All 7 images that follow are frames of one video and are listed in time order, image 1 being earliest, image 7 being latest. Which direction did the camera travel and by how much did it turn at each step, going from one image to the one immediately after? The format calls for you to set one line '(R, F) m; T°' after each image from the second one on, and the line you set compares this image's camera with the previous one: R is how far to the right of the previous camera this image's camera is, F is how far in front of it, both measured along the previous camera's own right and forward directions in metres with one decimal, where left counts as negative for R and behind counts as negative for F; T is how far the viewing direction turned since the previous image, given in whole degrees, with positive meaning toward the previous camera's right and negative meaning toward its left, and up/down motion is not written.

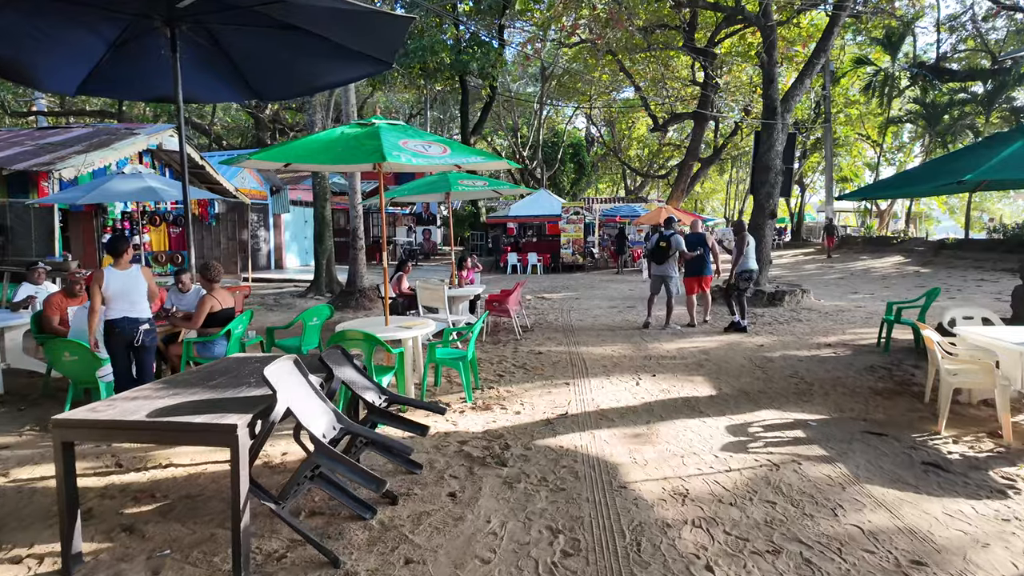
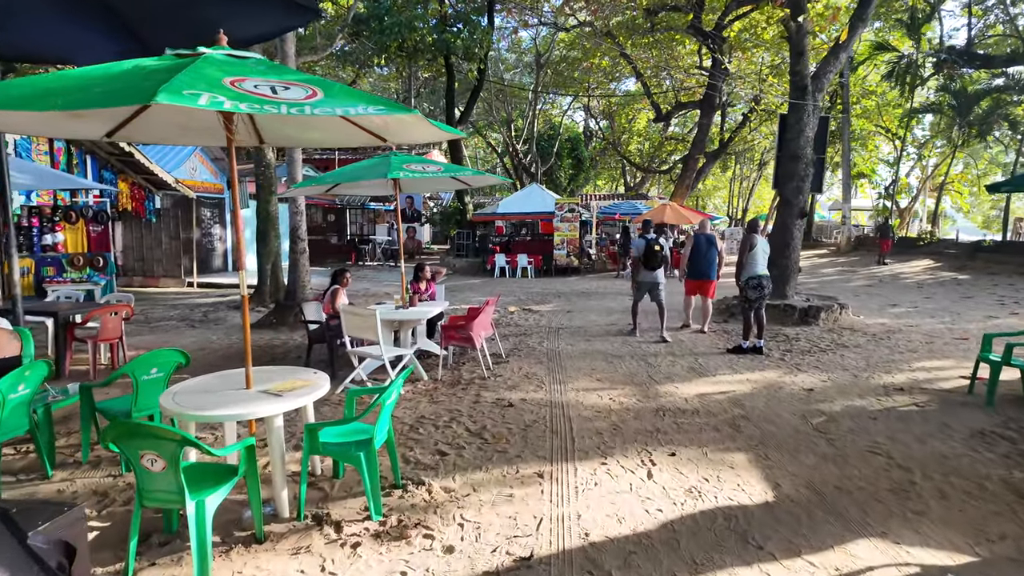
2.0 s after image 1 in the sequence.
(+0.3, +2.1) m; 0°
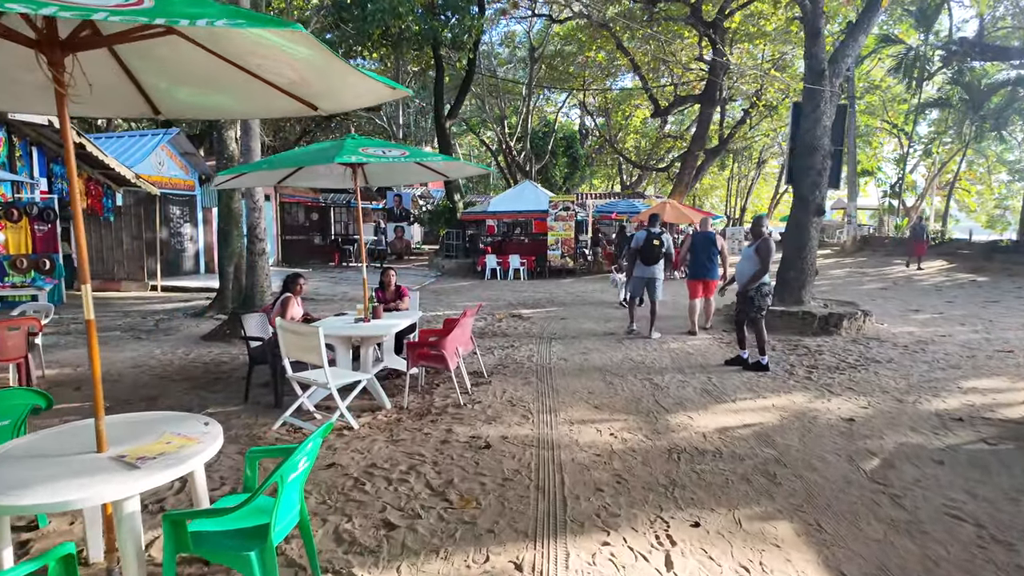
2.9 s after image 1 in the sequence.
(+0.1, +1.0) m; 0°
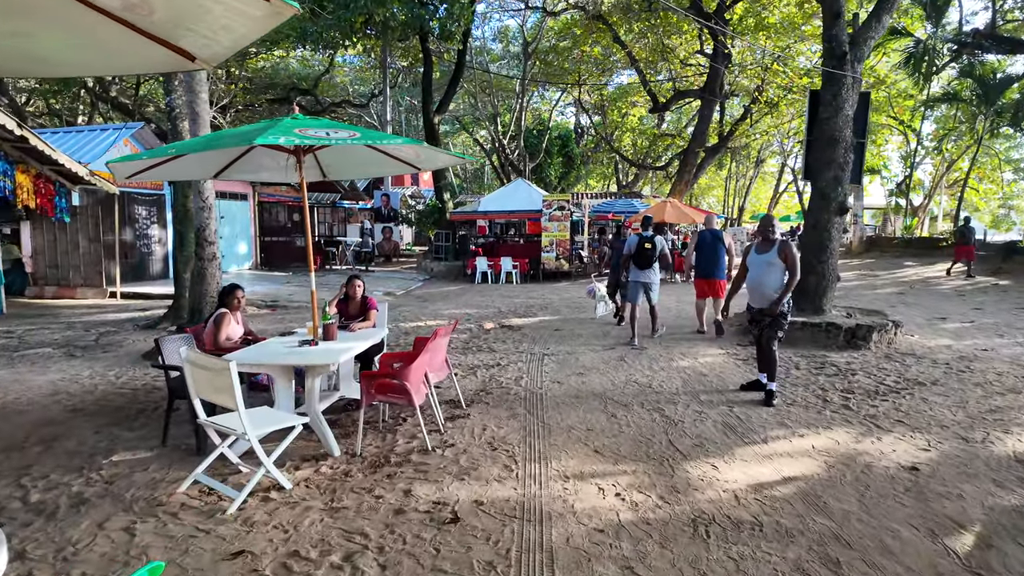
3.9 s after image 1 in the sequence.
(+0.1, +1.0) m; 0°
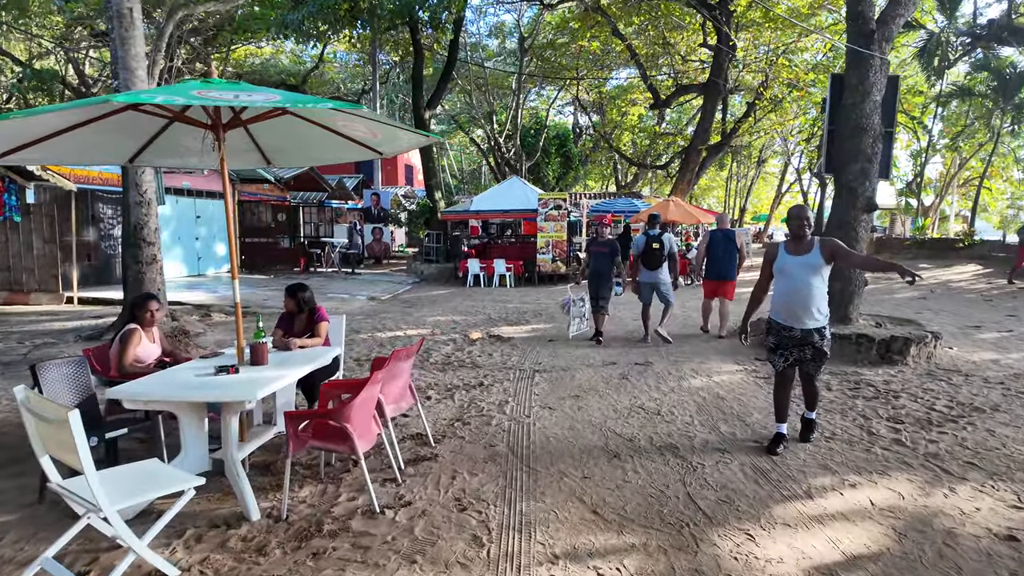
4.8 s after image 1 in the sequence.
(+0.1, +1.0) m; 0°
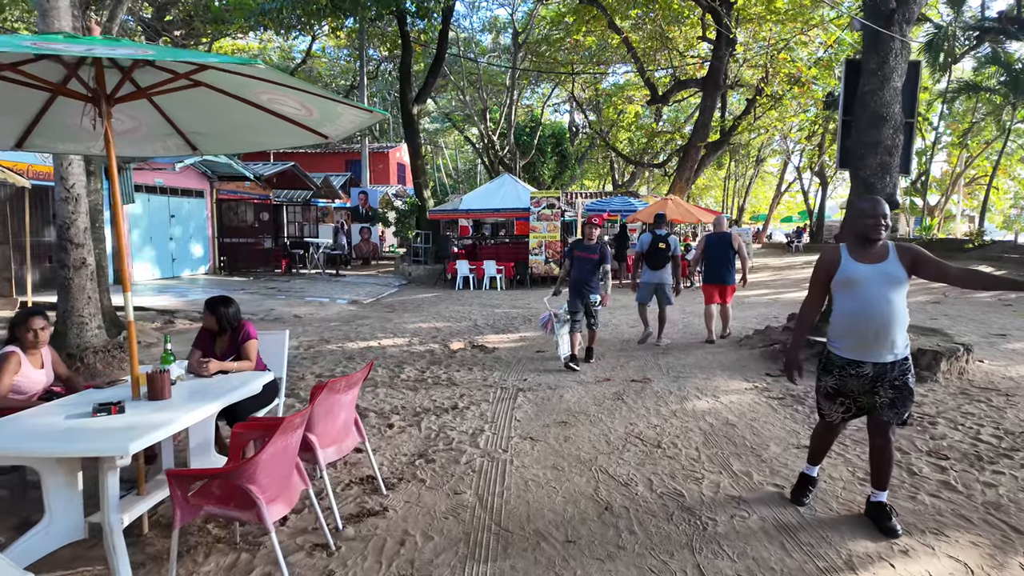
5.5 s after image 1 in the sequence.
(+0.2, +0.8) m; 0°
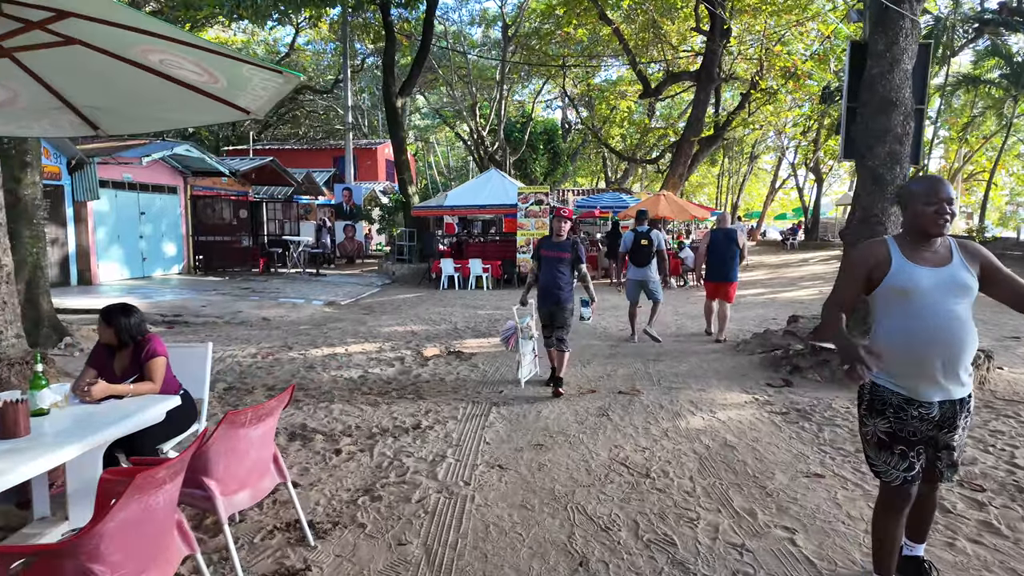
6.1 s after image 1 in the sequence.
(+0.2, +0.6) m; +1°
